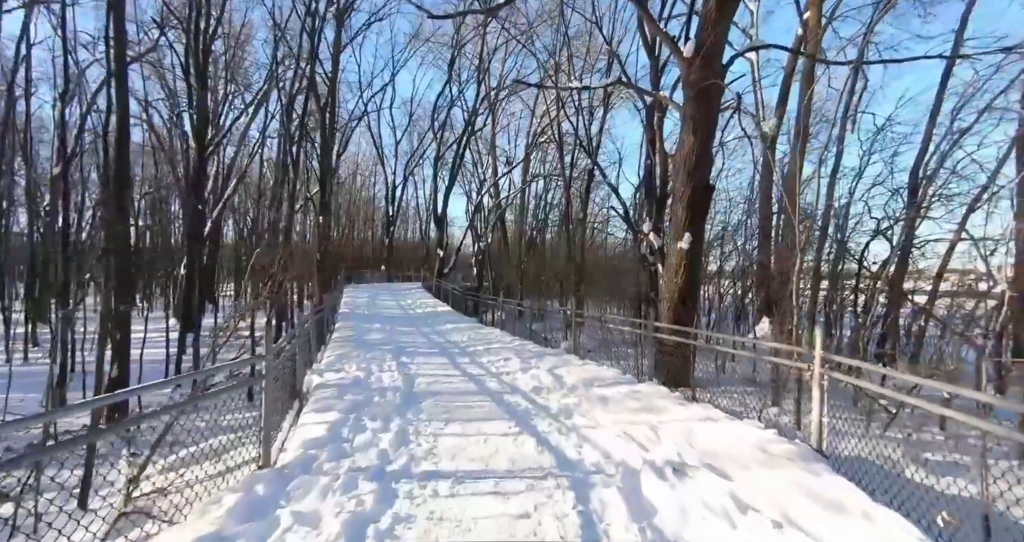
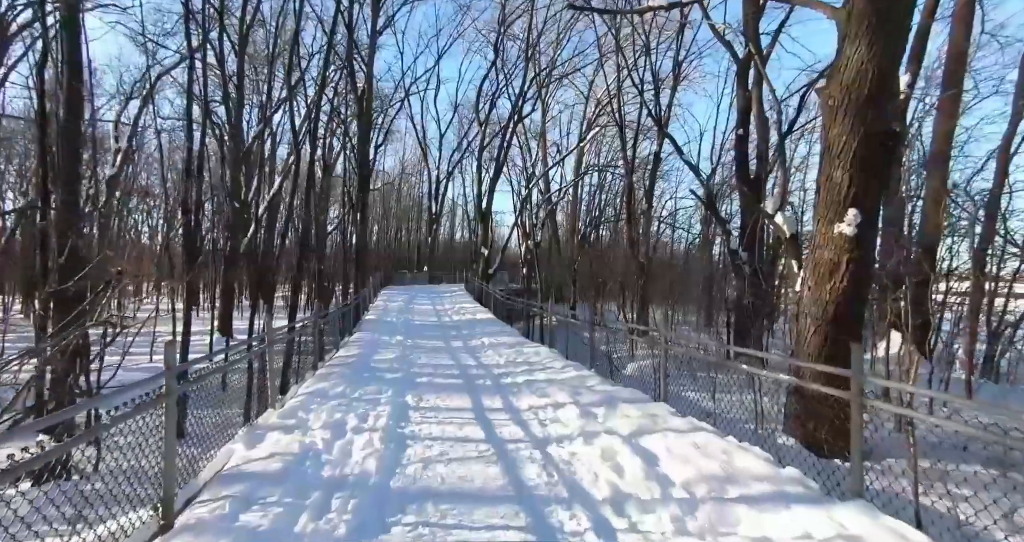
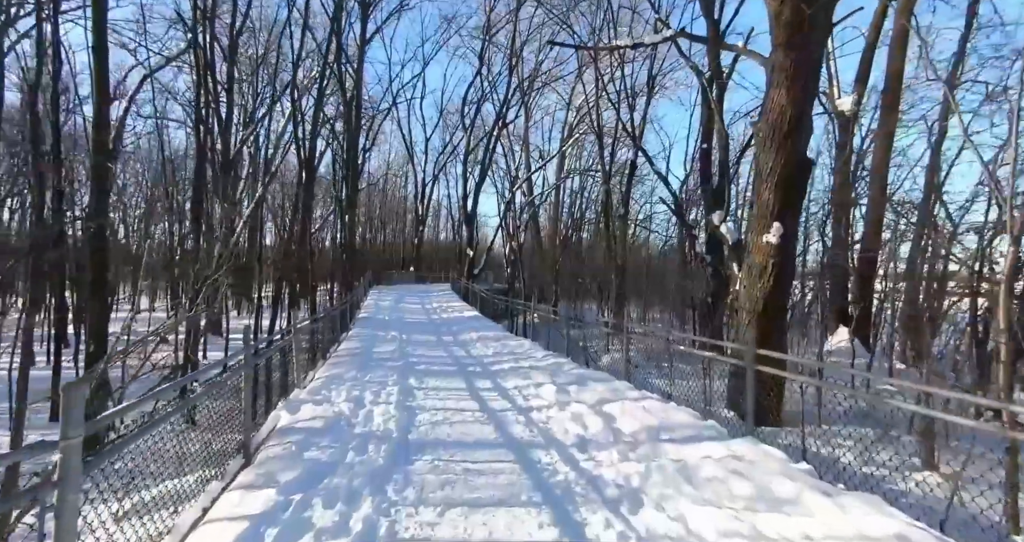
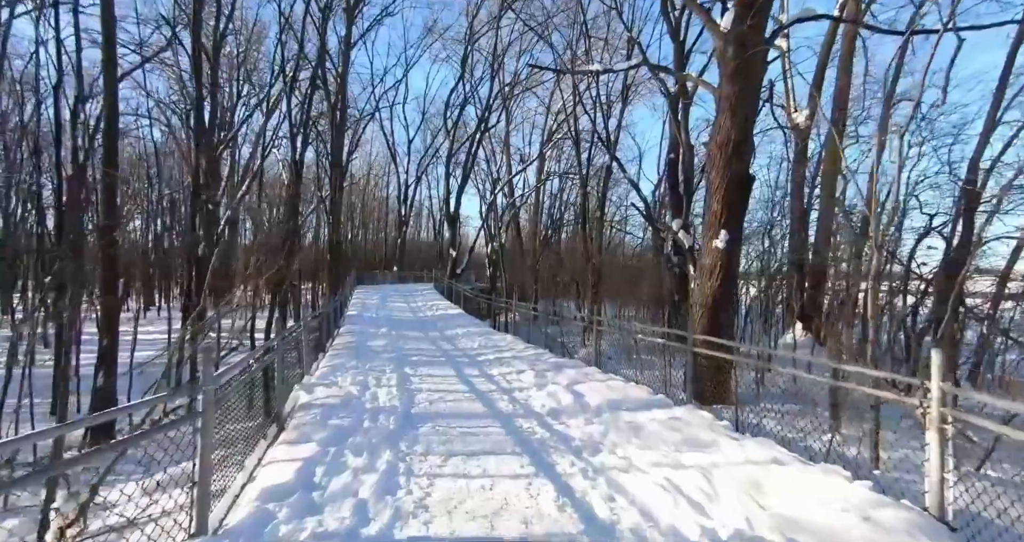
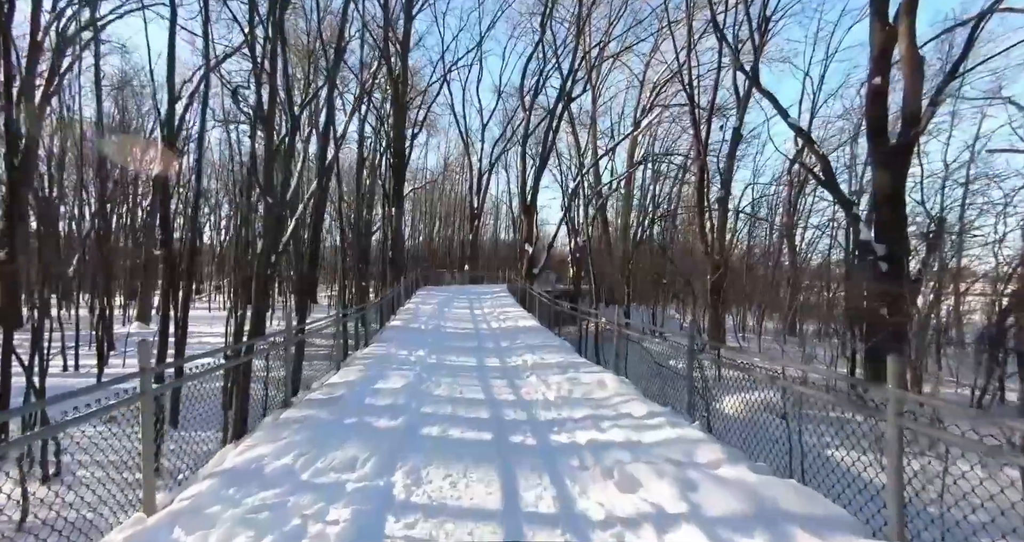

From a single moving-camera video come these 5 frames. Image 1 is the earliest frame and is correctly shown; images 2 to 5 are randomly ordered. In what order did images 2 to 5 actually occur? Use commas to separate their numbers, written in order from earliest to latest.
4, 3, 2, 5
